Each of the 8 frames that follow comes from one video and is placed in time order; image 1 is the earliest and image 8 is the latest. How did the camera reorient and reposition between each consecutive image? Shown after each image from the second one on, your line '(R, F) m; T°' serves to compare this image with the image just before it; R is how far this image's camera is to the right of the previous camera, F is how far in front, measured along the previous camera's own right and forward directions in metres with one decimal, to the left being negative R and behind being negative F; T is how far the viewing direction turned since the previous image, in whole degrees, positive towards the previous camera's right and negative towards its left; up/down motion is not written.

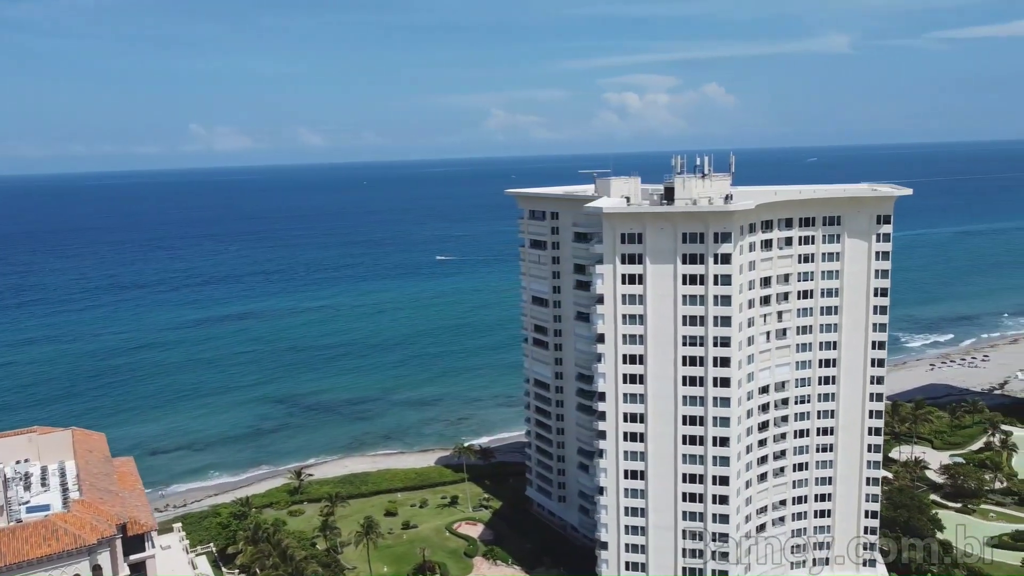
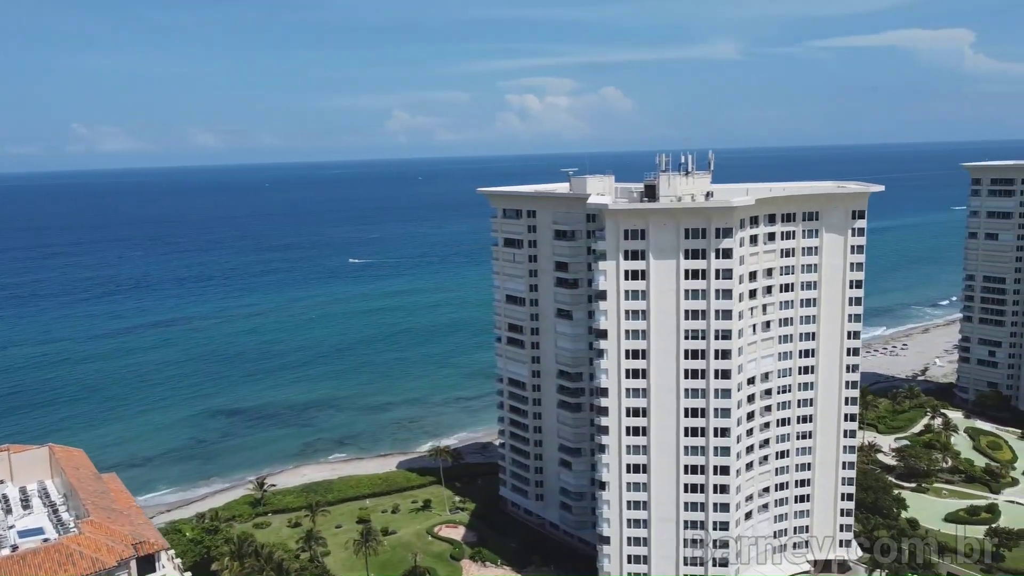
(-8.3, +0.9) m; +7°
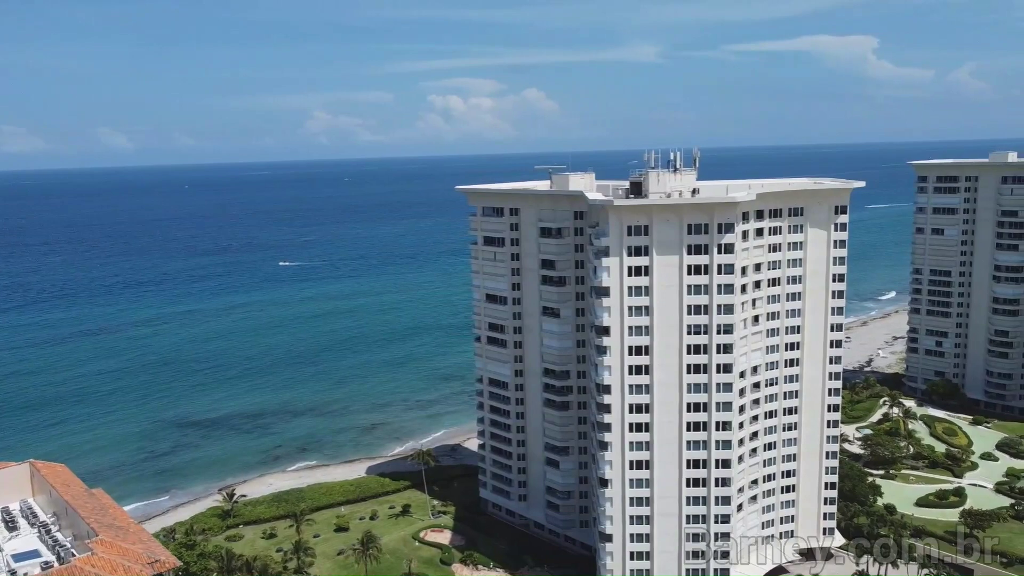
(-6.5, +1.3) m; +5°
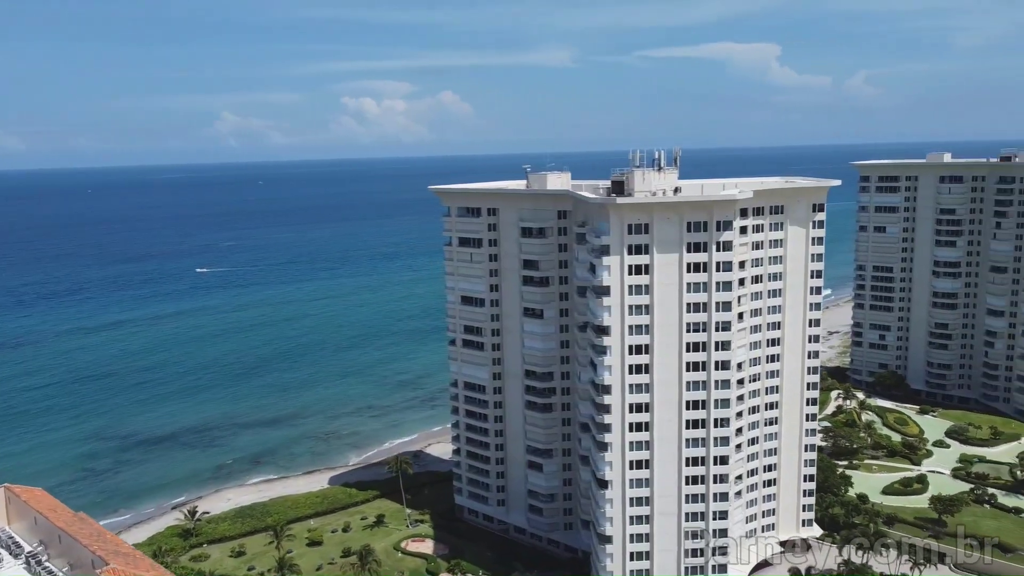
(-6.8, +1.8) m; +6°
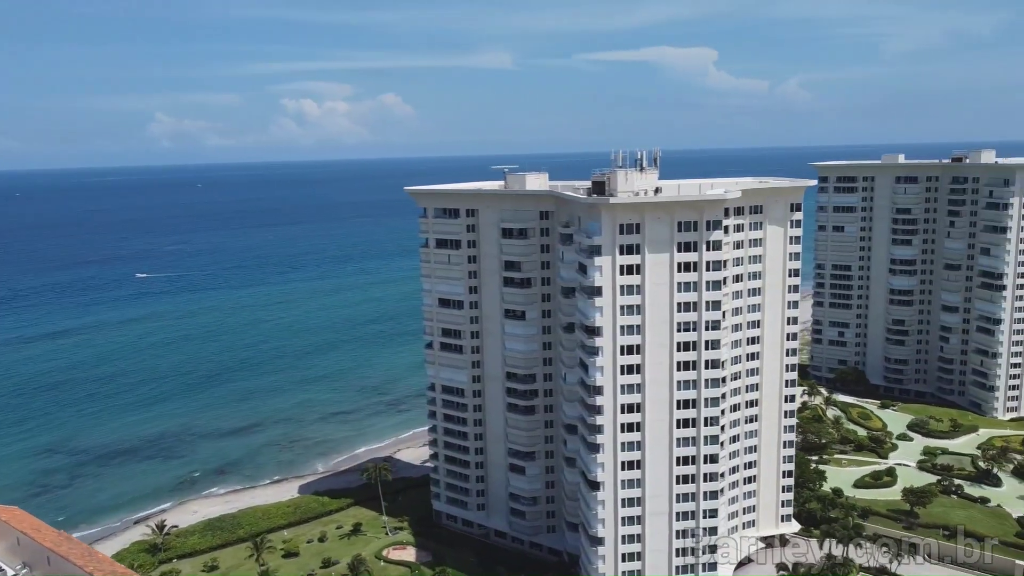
(-3.9, +1.0) m; +4°
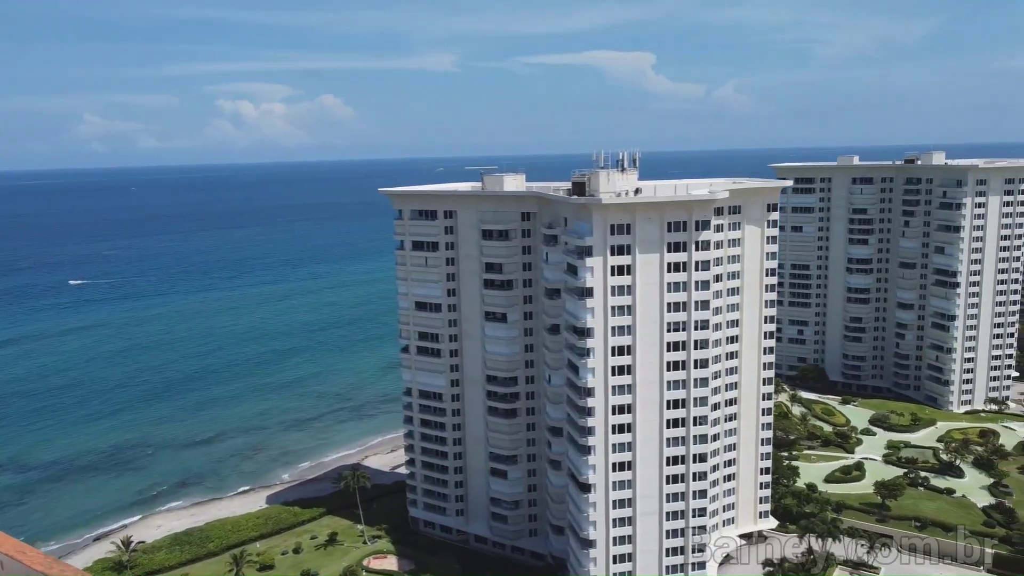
(-3.9, +1.0) m; +4°
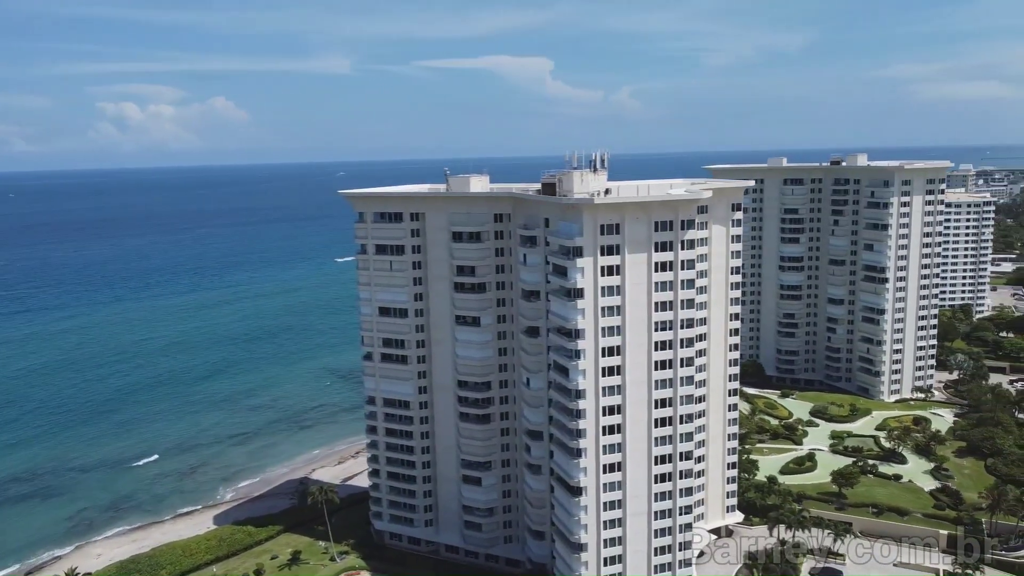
(-7.0, +1.8) m; +7°
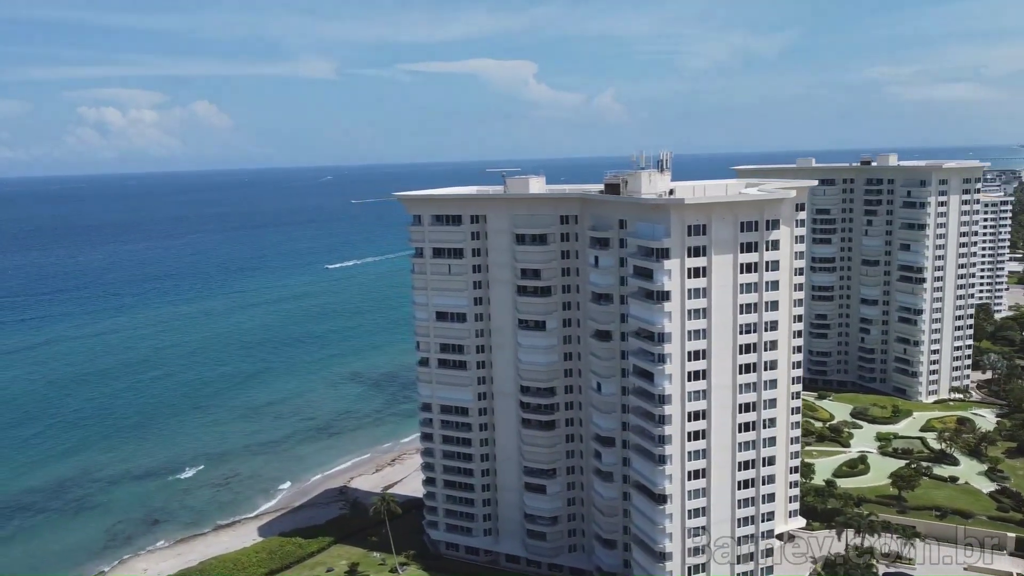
(-8.0, +1.9) m; +1°
